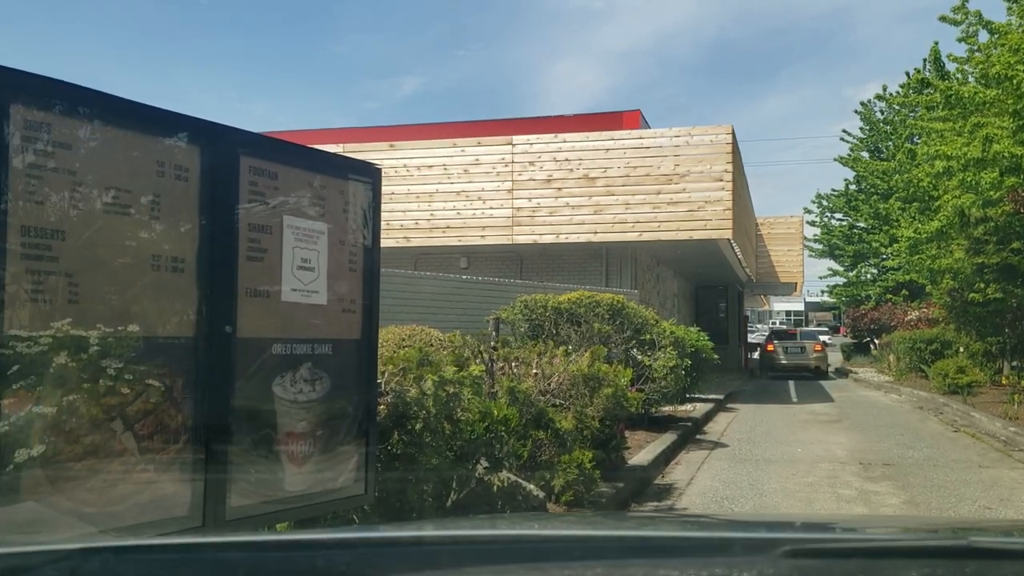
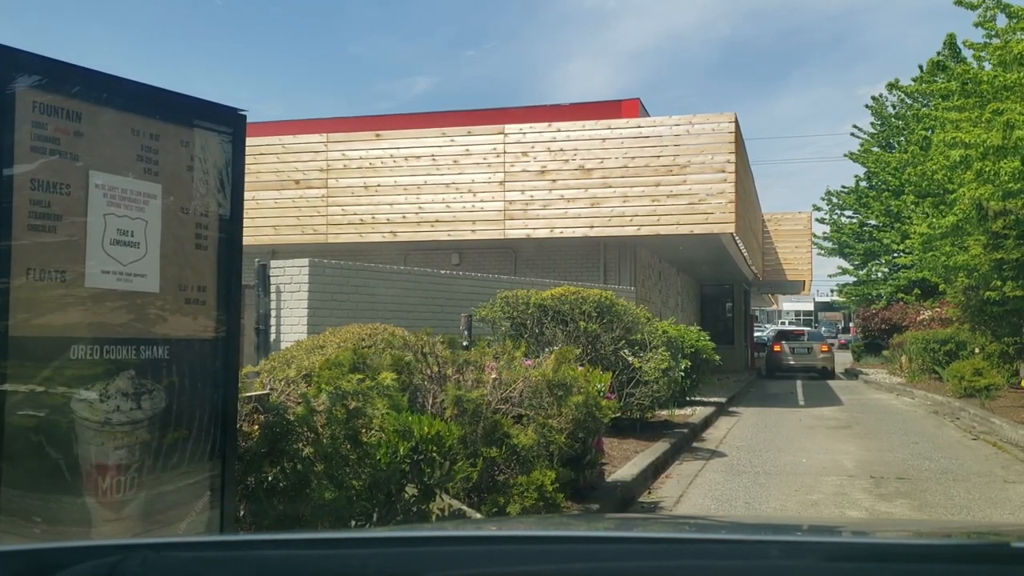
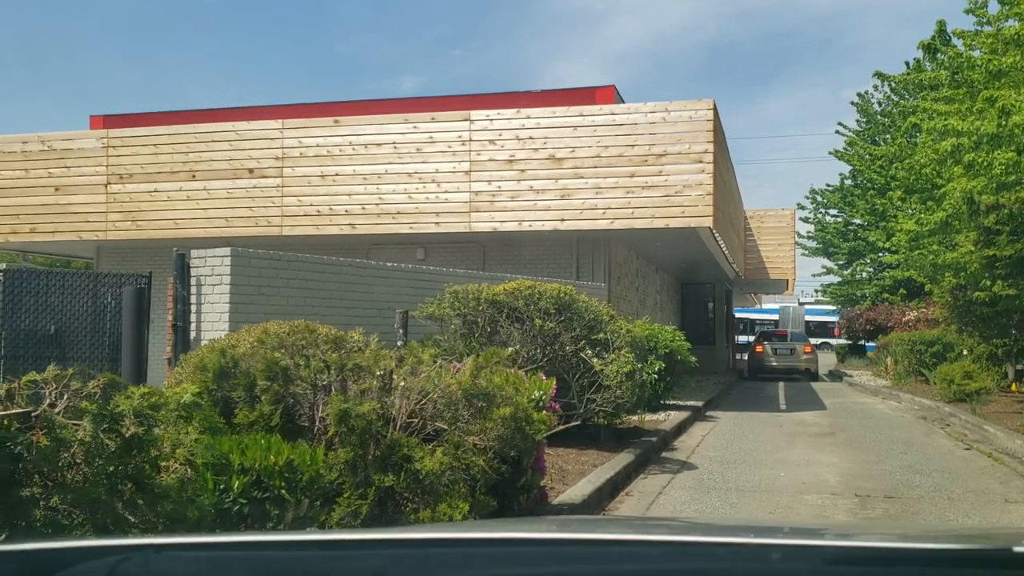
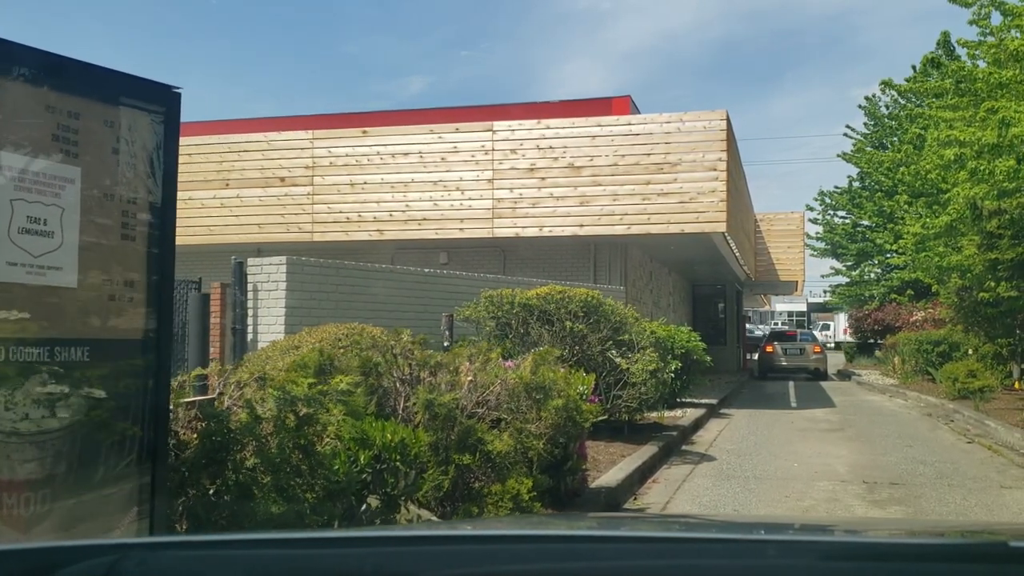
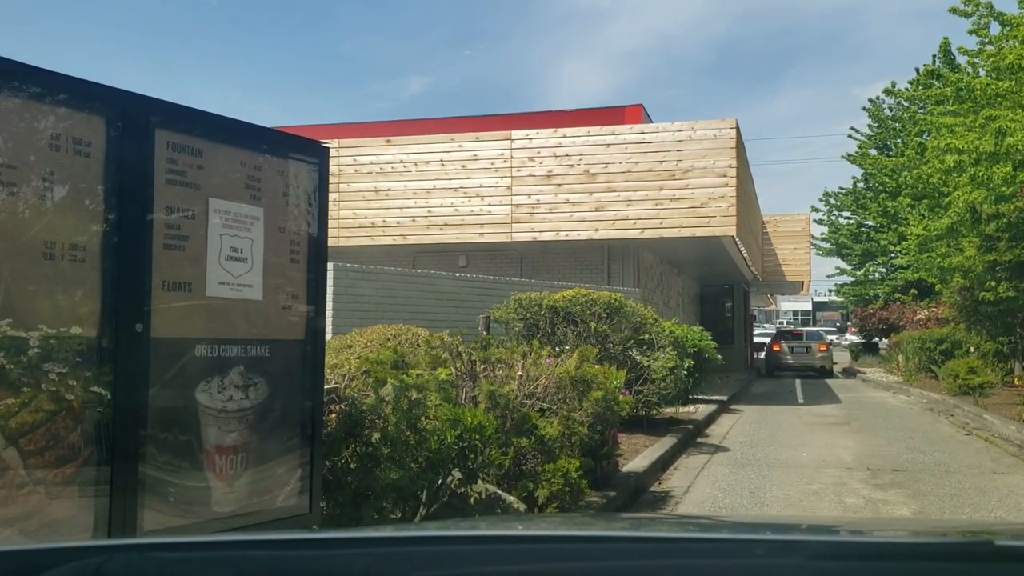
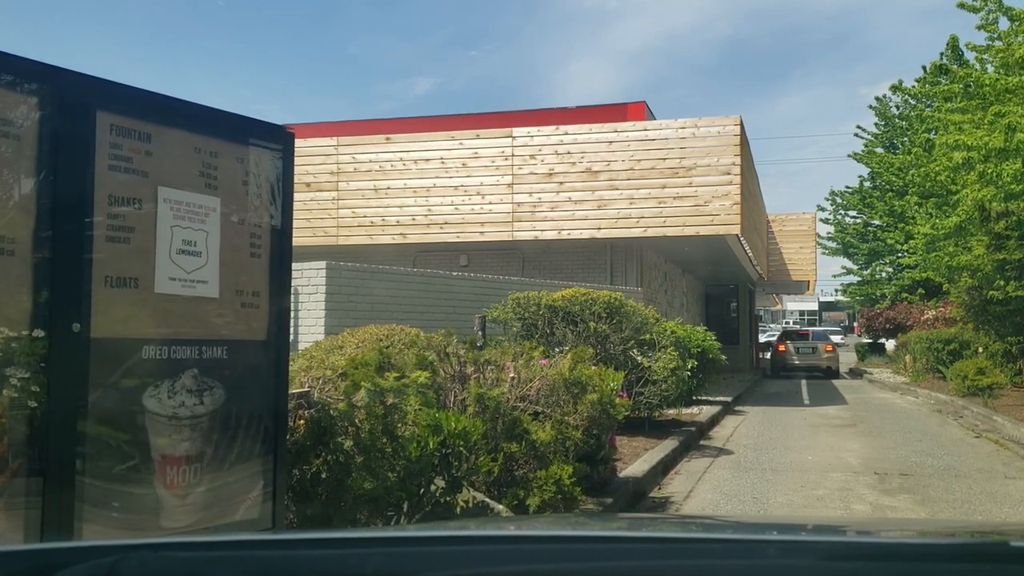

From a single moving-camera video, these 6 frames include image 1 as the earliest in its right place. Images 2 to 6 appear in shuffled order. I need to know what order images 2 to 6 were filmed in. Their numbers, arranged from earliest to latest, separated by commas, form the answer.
5, 6, 2, 4, 3
